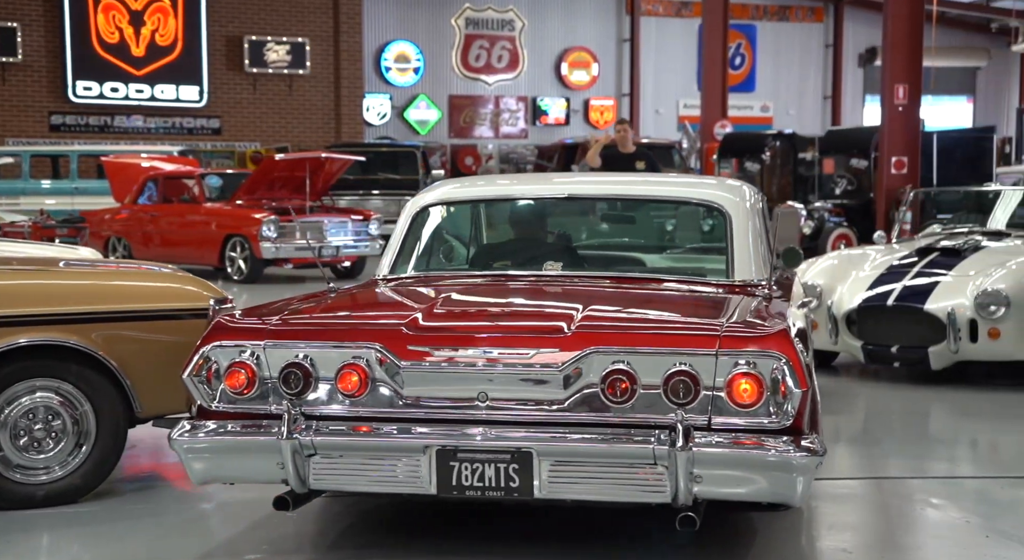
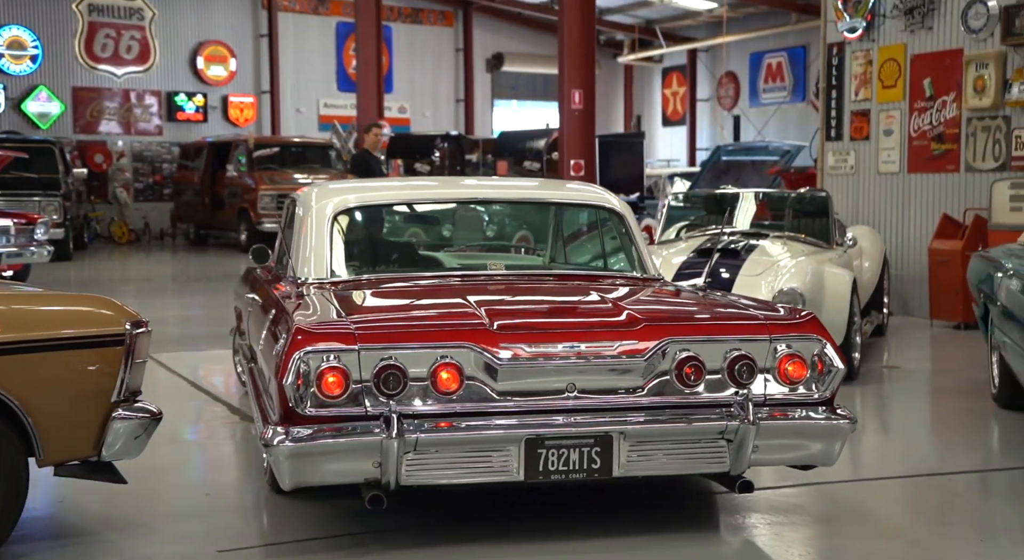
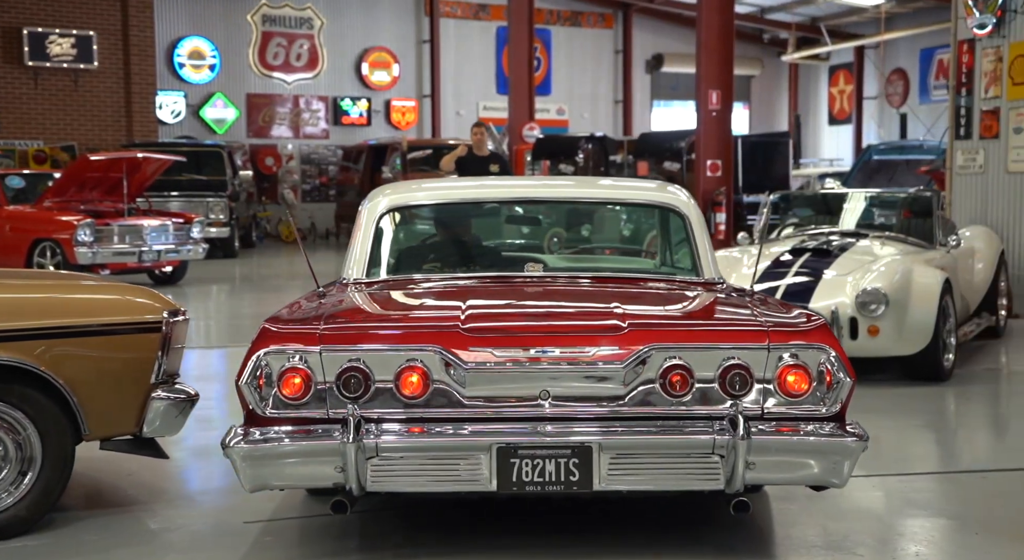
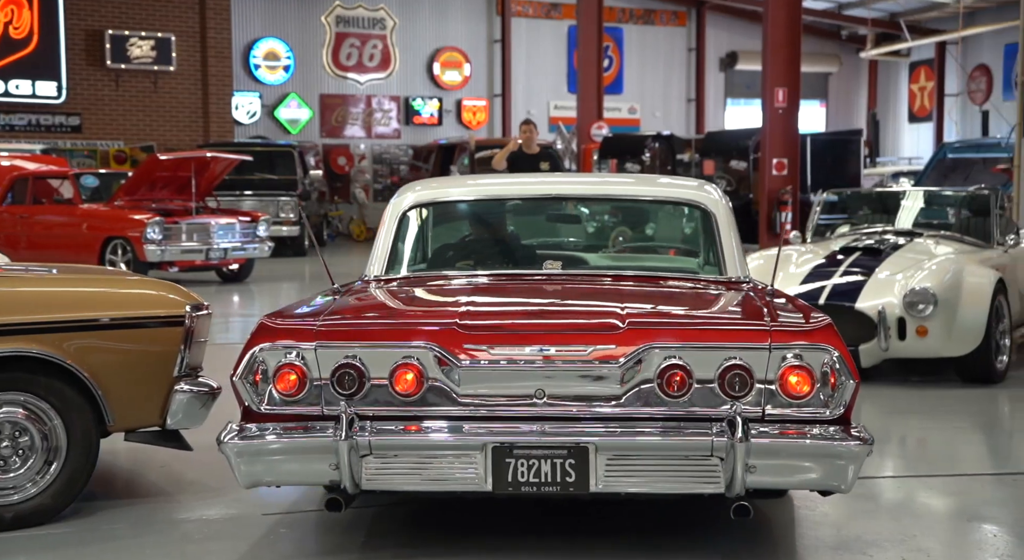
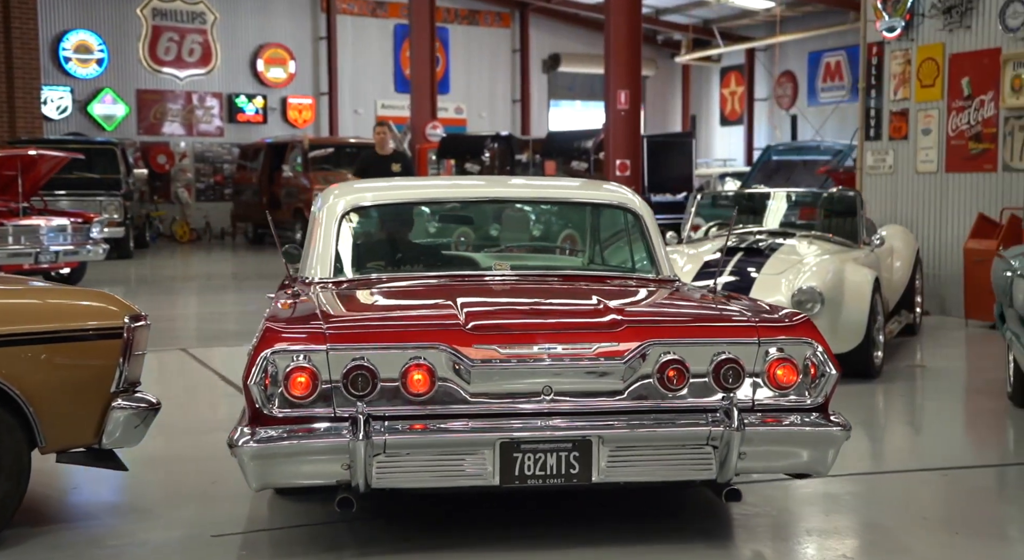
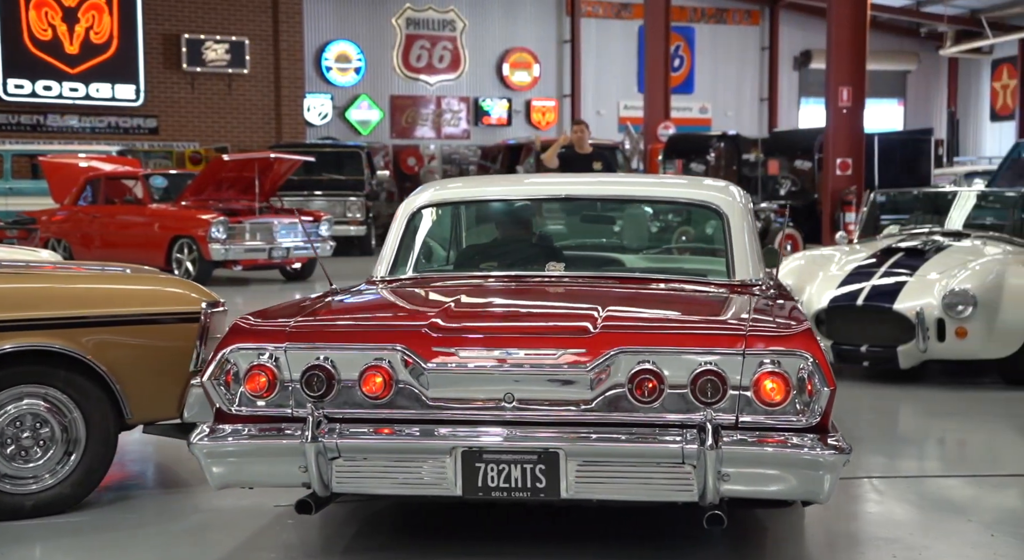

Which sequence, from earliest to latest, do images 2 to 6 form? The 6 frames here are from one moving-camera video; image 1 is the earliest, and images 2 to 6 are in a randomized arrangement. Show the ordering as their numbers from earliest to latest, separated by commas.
6, 4, 3, 5, 2
